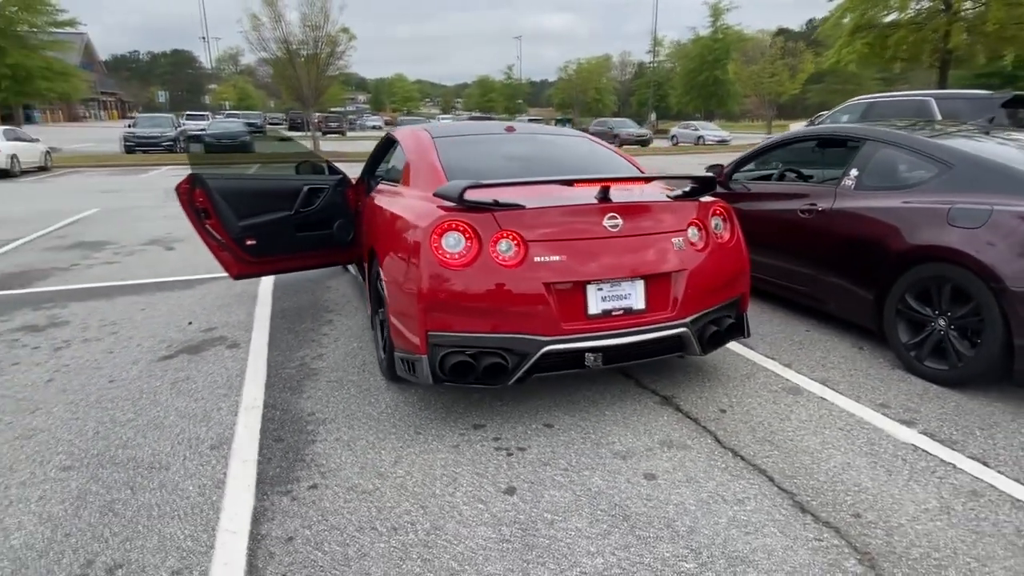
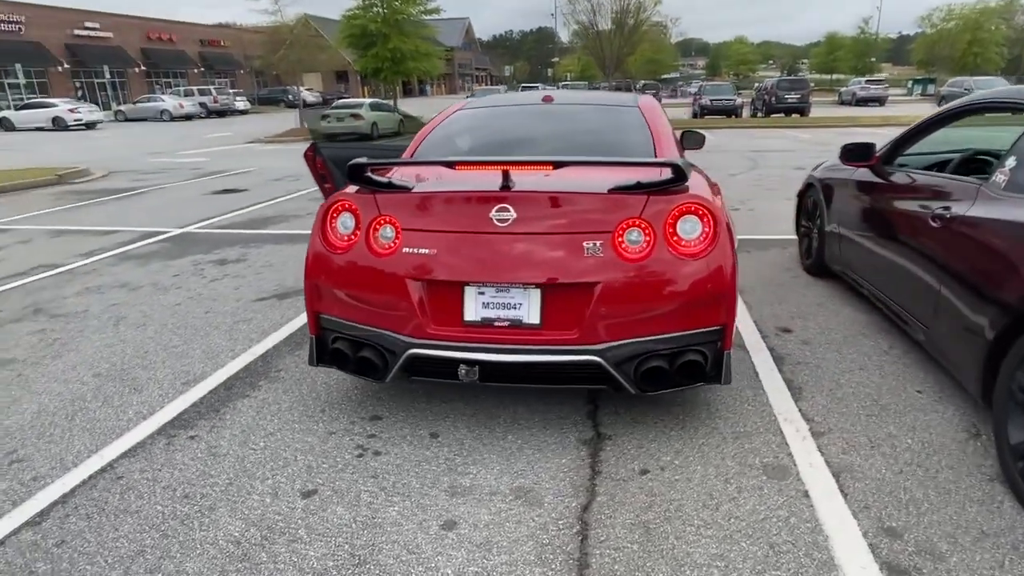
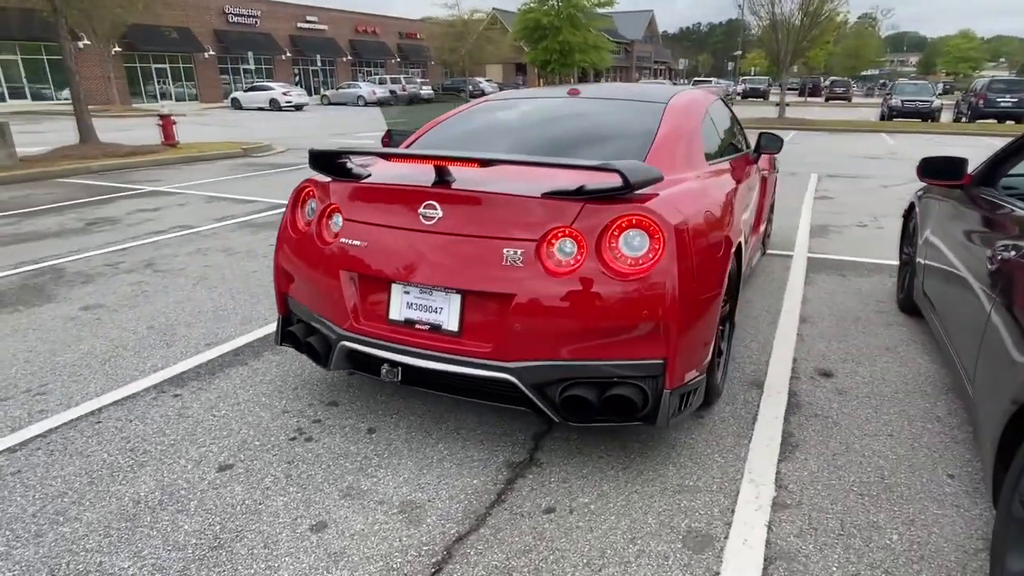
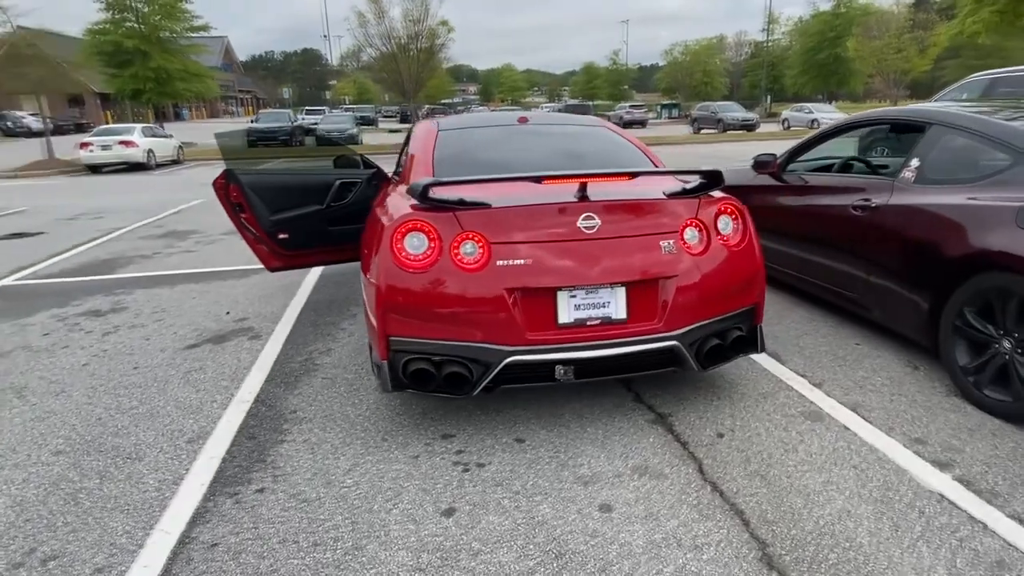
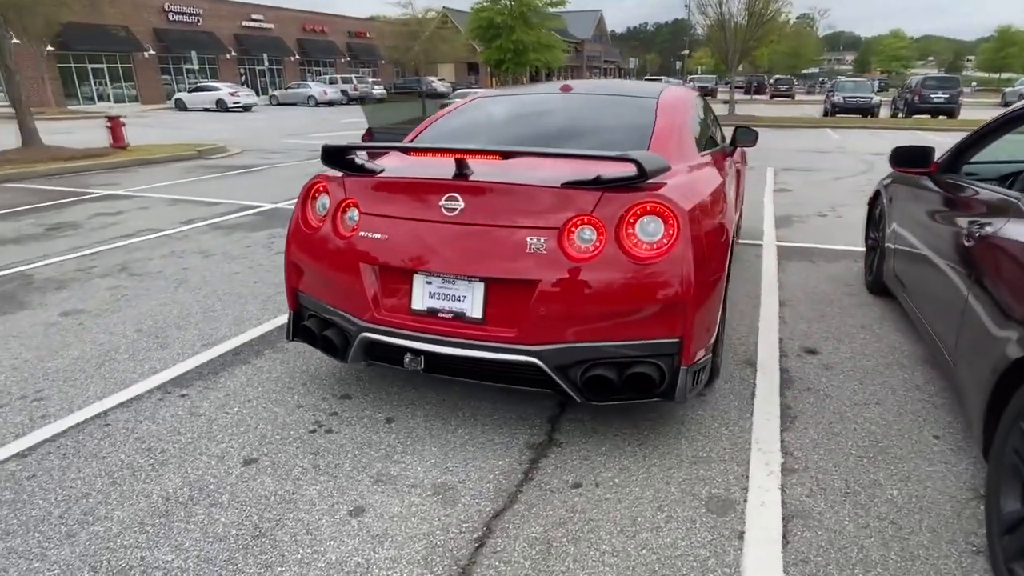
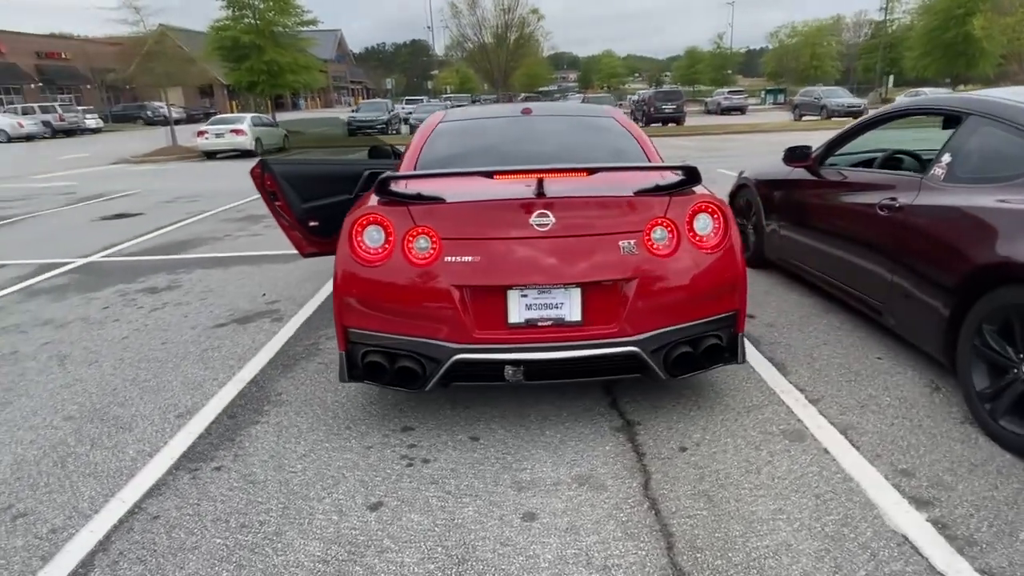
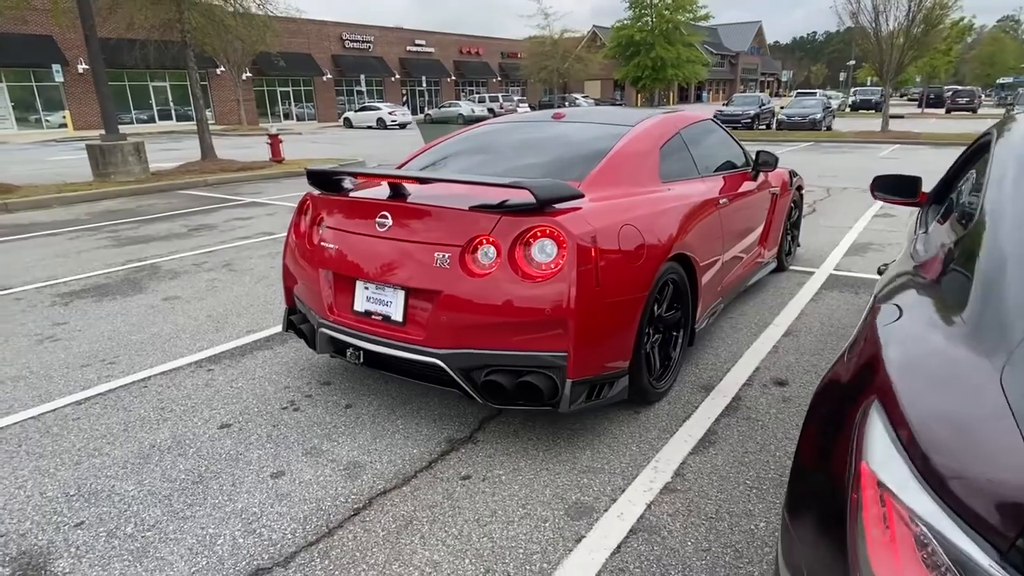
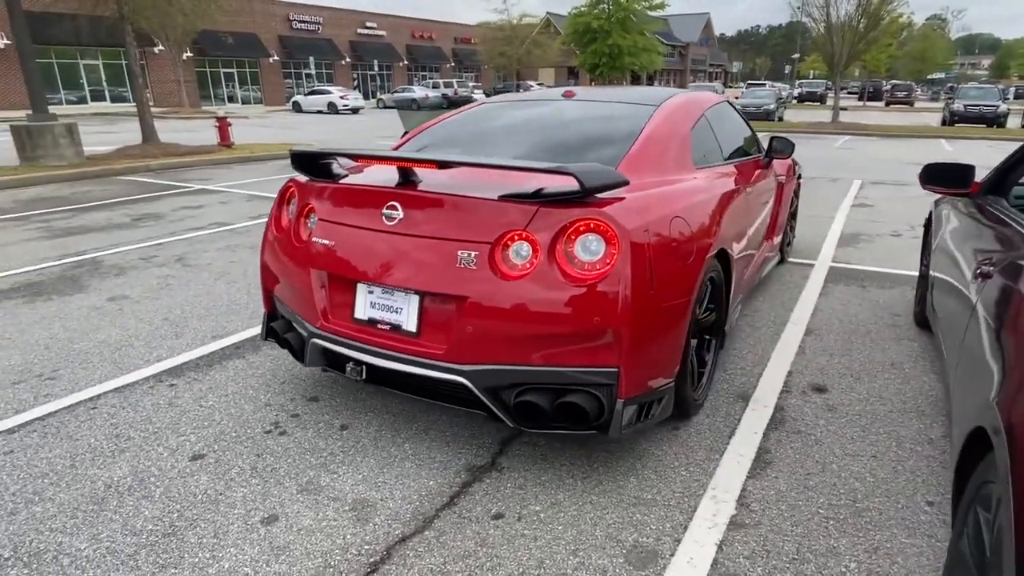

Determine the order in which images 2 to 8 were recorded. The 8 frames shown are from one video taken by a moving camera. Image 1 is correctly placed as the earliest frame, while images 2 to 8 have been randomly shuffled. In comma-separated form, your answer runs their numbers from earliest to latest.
4, 6, 2, 5, 3, 8, 7
